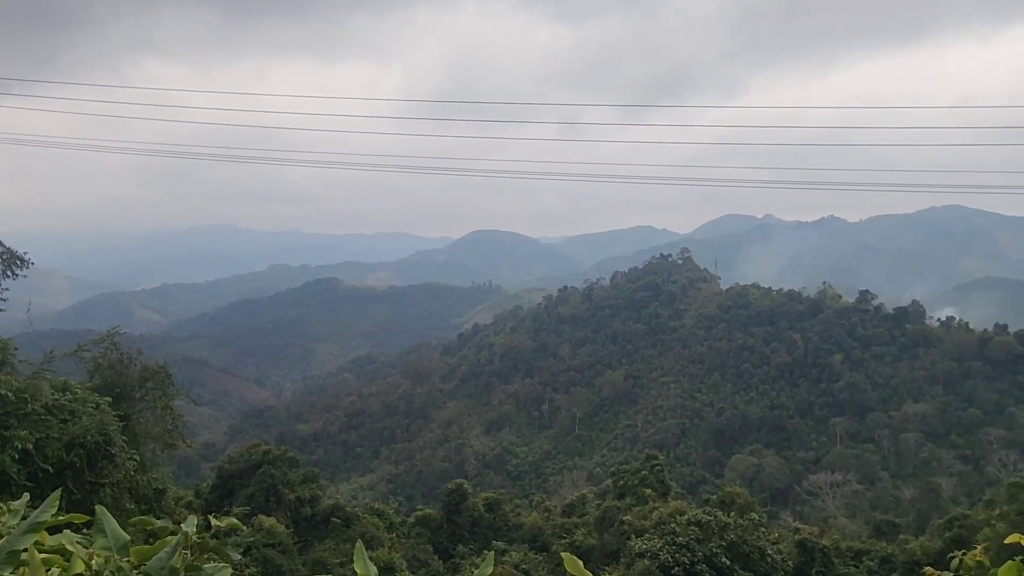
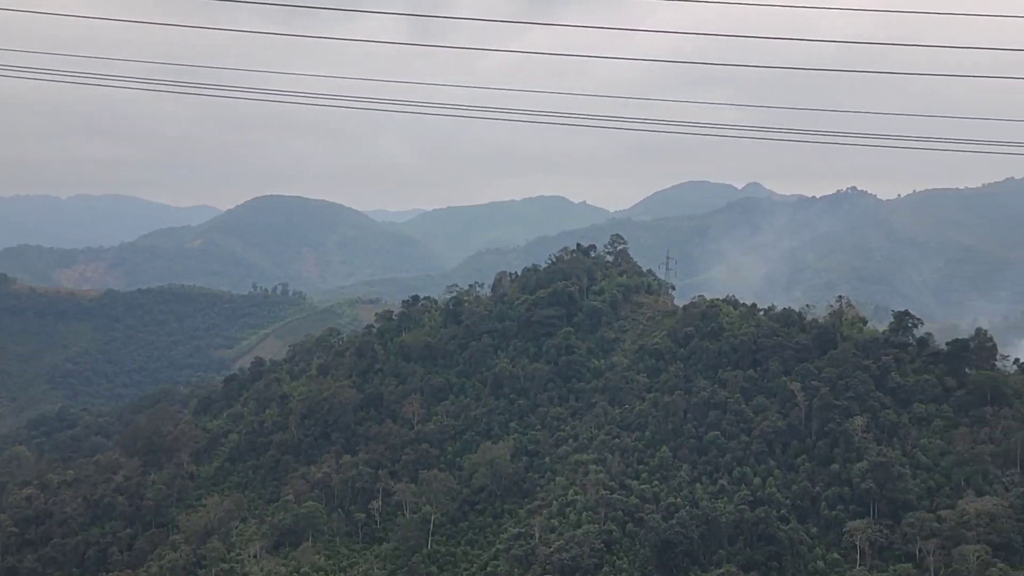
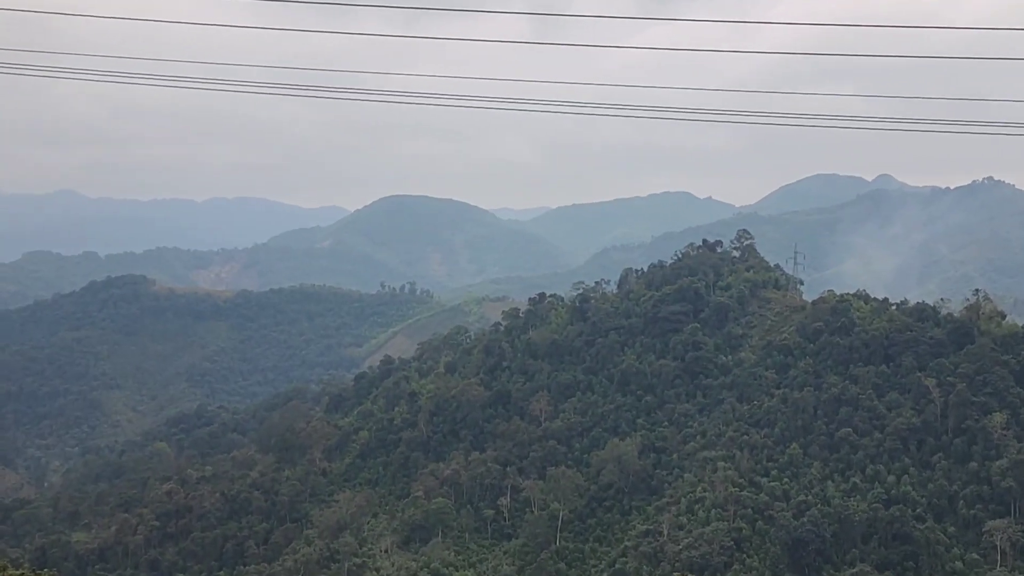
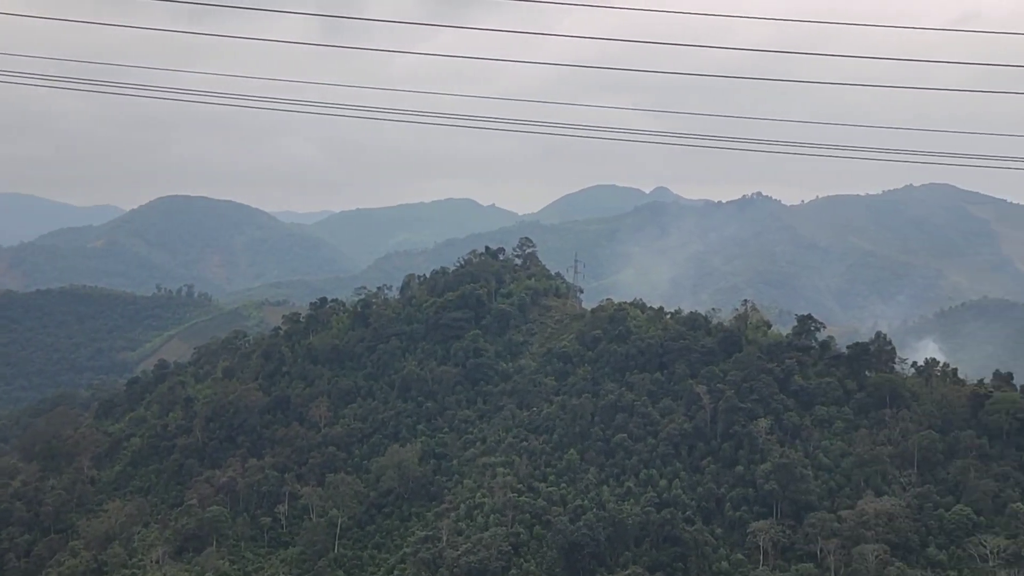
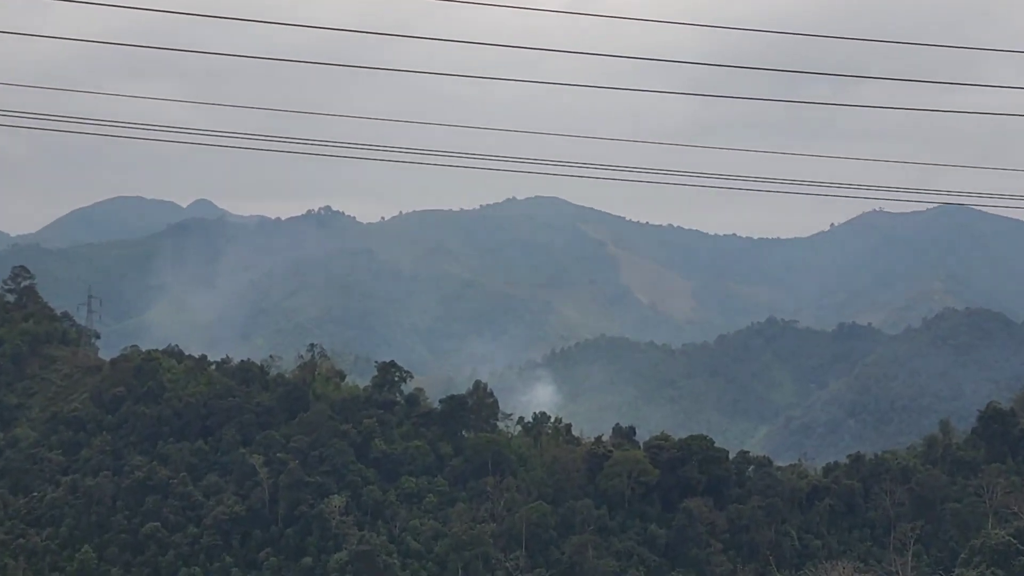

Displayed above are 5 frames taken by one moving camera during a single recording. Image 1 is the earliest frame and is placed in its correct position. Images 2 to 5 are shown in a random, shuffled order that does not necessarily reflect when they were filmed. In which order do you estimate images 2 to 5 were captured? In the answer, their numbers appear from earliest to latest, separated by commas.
3, 2, 4, 5
